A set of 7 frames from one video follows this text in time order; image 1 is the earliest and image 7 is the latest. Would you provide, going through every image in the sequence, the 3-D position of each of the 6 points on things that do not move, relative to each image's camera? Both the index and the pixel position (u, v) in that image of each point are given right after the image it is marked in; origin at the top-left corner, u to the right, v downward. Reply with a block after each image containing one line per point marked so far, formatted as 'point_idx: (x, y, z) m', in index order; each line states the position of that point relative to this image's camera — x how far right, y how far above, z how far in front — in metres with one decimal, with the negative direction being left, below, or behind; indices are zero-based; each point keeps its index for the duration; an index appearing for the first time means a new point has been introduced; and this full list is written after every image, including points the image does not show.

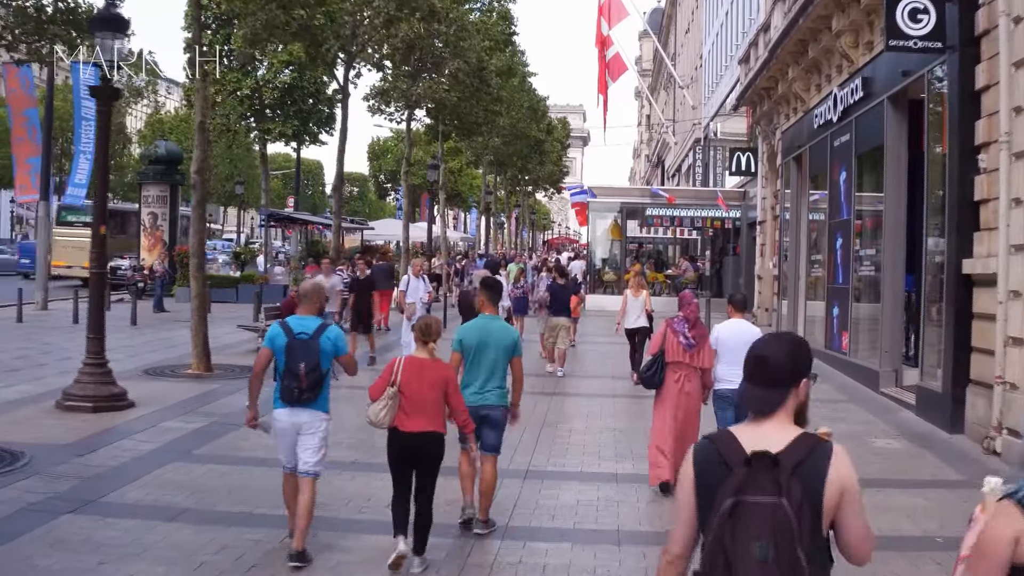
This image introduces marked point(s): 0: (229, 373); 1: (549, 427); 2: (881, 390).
0: (-4.1, -1.2, +15.3) m
1: (+0.4, -1.5, +11.1) m
2: (+4.8, -1.4, +13.9) m
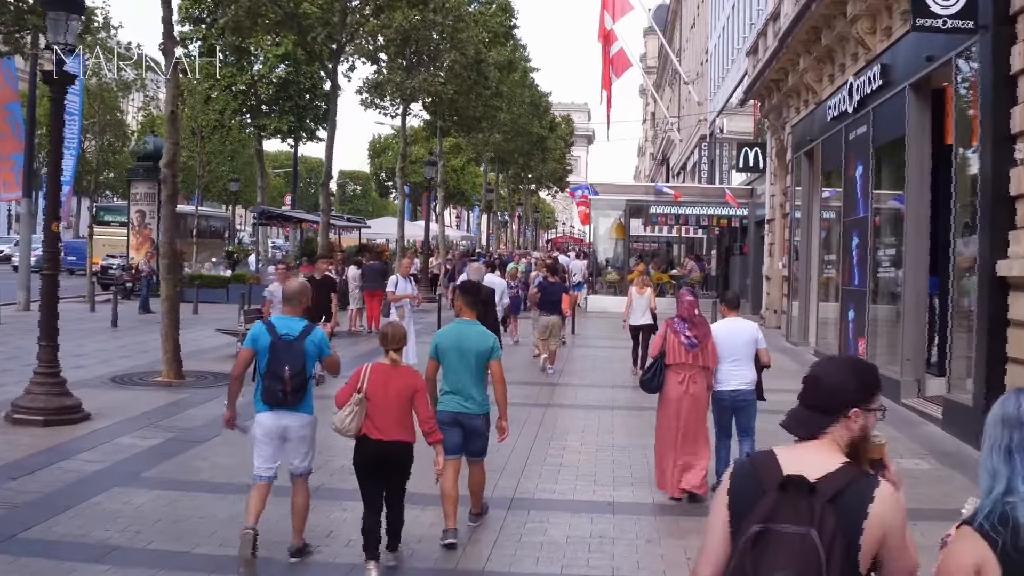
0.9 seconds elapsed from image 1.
0: (-4.2, -1.2, +14.3) m
1: (+0.3, -1.5, +10.1) m
2: (+4.7, -1.4, +12.9) m
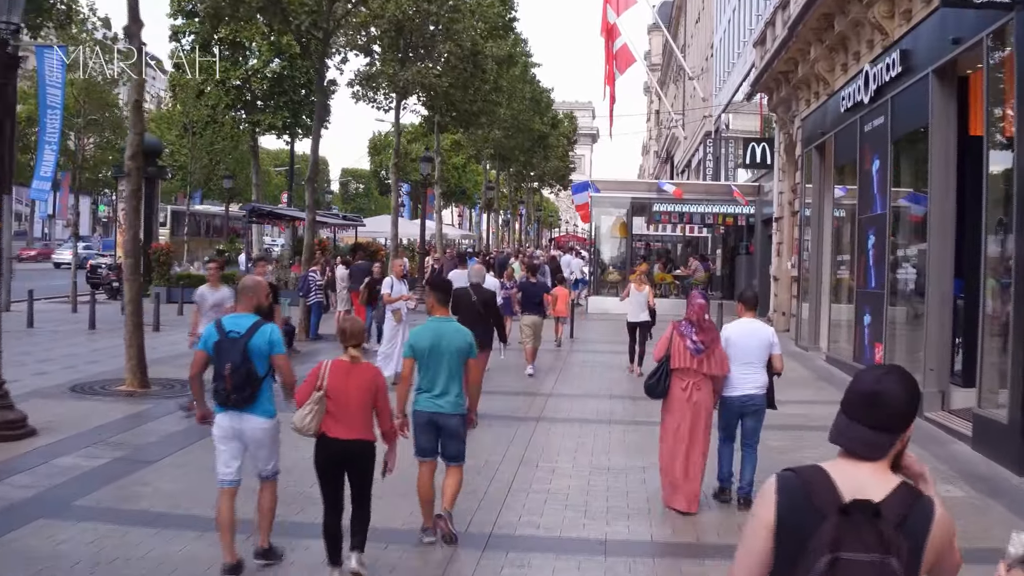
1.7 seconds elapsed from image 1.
0: (-4.3, -1.3, +13.3) m
1: (+0.1, -1.5, +9.0) m
2: (+4.6, -1.4, +11.9) m
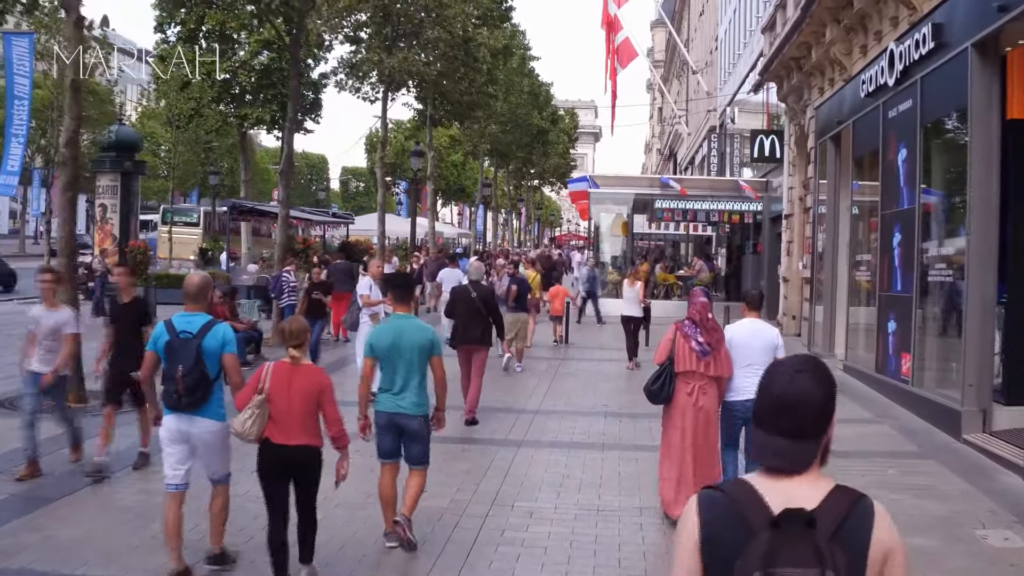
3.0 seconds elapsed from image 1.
0: (-4.5, -1.3, +11.8) m
1: (-0.1, -1.6, +7.6) m
2: (+4.4, -1.5, +10.4) m
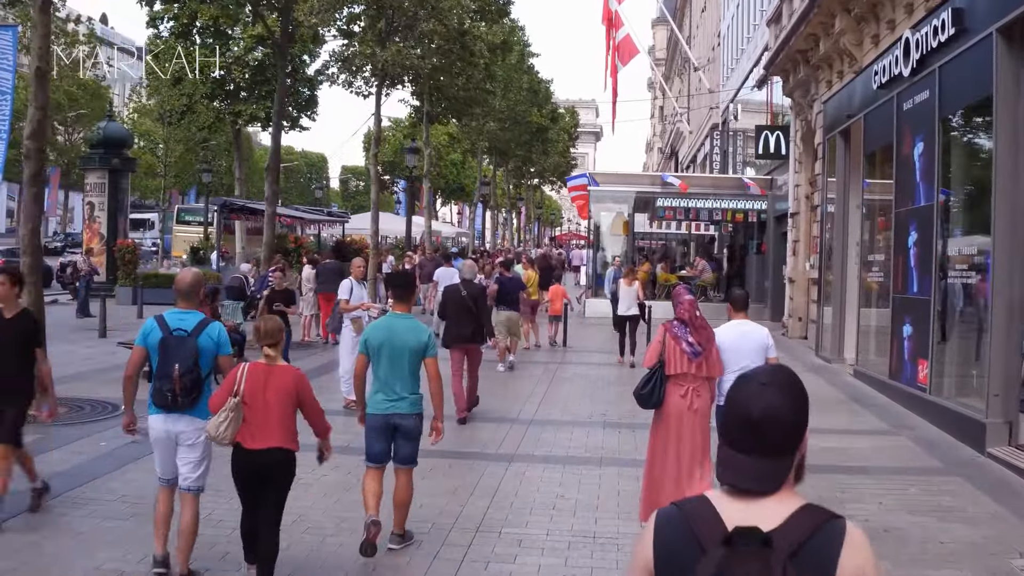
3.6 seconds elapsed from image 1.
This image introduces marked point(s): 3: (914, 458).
0: (-4.6, -1.3, +11.1) m
1: (-0.2, -1.6, +6.9) m
2: (+4.3, -1.5, +9.7) m
3: (+3.6, -1.5, +9.5) m
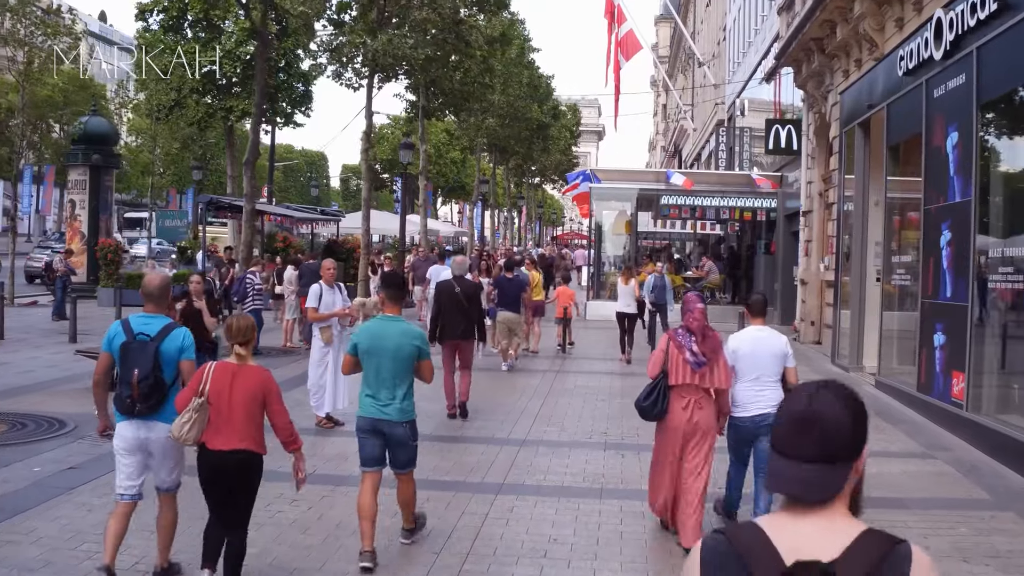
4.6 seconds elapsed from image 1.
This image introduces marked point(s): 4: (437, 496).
0: (-4.7, -1.3, +10.0) m
1: (-0.3, -1.6, +5.8) m
2: (+4.2, -1.5, +8.5) m
3: (+3.5, -1.6, +8.4) m
4: (-0.6, -1.5, +7.8) m
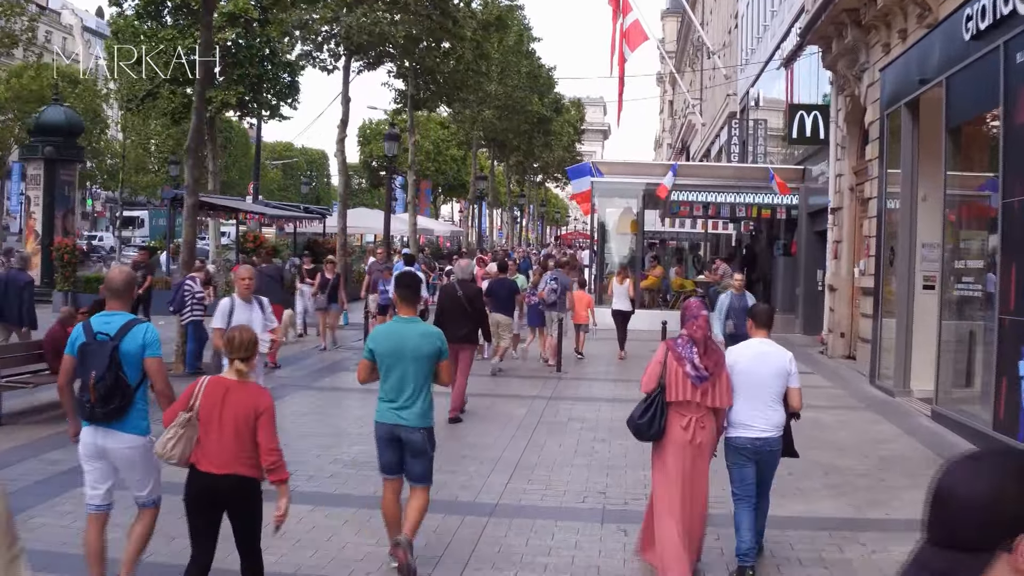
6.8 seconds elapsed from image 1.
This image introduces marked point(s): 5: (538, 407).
0: (-4.9, -1.5, +7.7) m
1: (-0.5, -1.7, +3.4) m
2: (+4.0, -1.7, +6.2) m
3: (+3.3, -1.7, +6.0) m
4: (-0.8, -1.6, +5.5) m
5: (+0.3, -1.4, +12.2) m
